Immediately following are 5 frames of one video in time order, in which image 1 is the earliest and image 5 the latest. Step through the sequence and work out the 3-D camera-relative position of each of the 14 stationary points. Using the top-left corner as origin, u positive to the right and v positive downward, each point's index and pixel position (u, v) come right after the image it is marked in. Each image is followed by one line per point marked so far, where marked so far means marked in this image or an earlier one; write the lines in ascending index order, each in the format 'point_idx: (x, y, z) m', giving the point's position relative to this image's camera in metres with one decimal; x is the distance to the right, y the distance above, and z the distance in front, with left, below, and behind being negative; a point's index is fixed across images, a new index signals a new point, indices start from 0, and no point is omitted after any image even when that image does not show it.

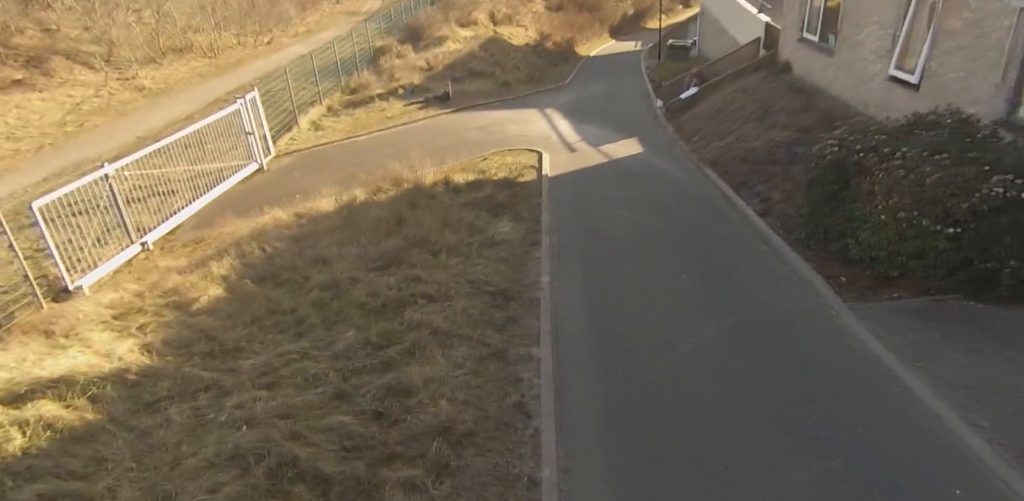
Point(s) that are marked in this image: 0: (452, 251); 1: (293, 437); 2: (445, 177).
0: (-0.8, 0.0, +8.4) m
1: (-1.5, -1.3, +4.7) m
2: (-1.2, +1.3, +11.9) m
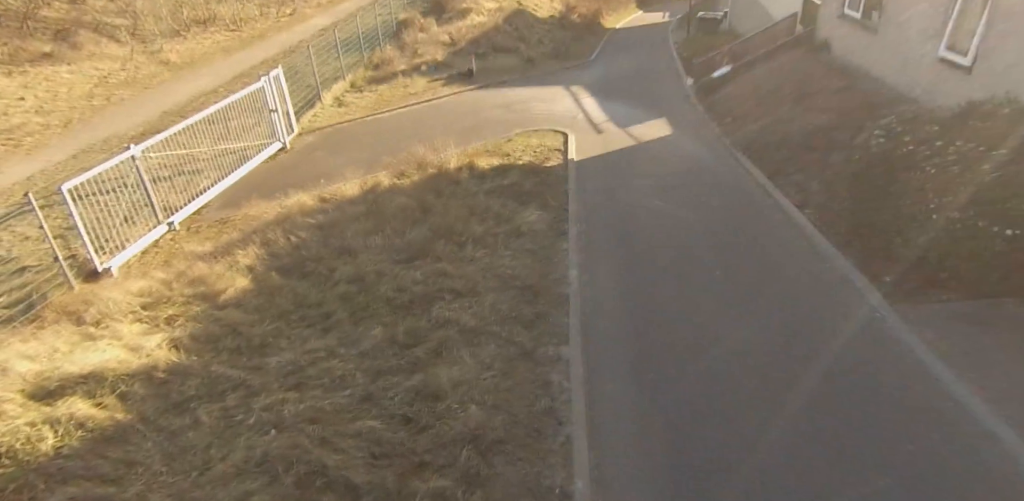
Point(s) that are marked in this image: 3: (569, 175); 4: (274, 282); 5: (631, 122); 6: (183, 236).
0: (-0.4, +0.1, +8.3) m
1: (-1.3, -1.3, +4.6) m
2: (-0.7, +1.6, +11.7) m
3: (+0.9, +1.3, +11.1) m
4: (-2.6, -0.3, +7.2) m
5: (+2.6, +2.8, +14.4) m
6: (-6.0, +0.3, +12.2) m
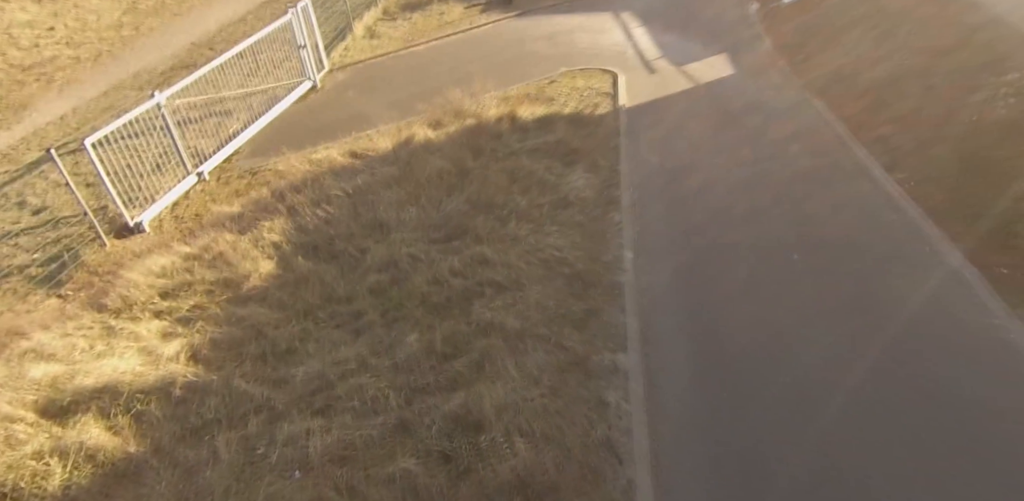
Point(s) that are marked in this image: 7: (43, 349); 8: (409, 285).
0: (+0.1, +0.4, +7.5) m
1: (-1.0, -1.5, +4.1) m
2: (0.0, +2.3, +10.8) m
3: (+1.6, +1.9, +10.1) m
4: (-2.1, -0.2, +6.6) m
5: (+3.4, +3.8, +13.1) m
6: (-5.2, +1.1, +11.7) m
7: (-4.1, -0.9, +5.9) m
8: (-1.0, -0.3, +6.2) m
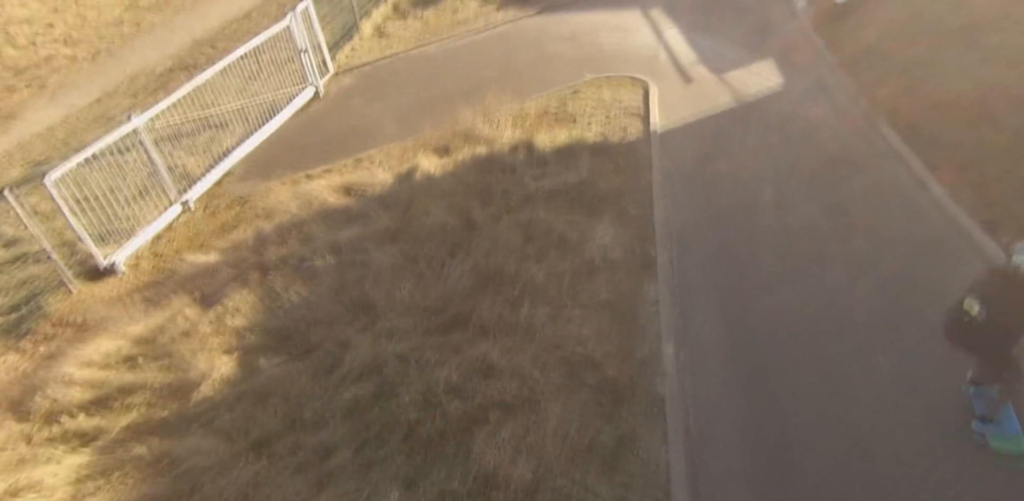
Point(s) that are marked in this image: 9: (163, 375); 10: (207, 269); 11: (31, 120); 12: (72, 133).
0: (+0.2, -0.4, +6.1) m
1: (-1.0, -2.3, +2.9) m
2: (+0.2, +1.6, +9.4) m
3: (+1.8, +1.2, +8.6) m
4: (-2.0, -1.0, +5.3) m
5: (+3.7, +3.2, +11.5) m
6: (-5.0, +0.5, +10.5) m
7: (-4.1, -1.7, +4.7) m
8: (-0.9, -1.1, +4.9) m
9: (-2.9, -1.0, +5.6) m
10: (-3.5, -0.3, +7.5) m
11: (-10.9, +2.7, +14.9) m
12: (-9.6, +2.4, +14.4) m
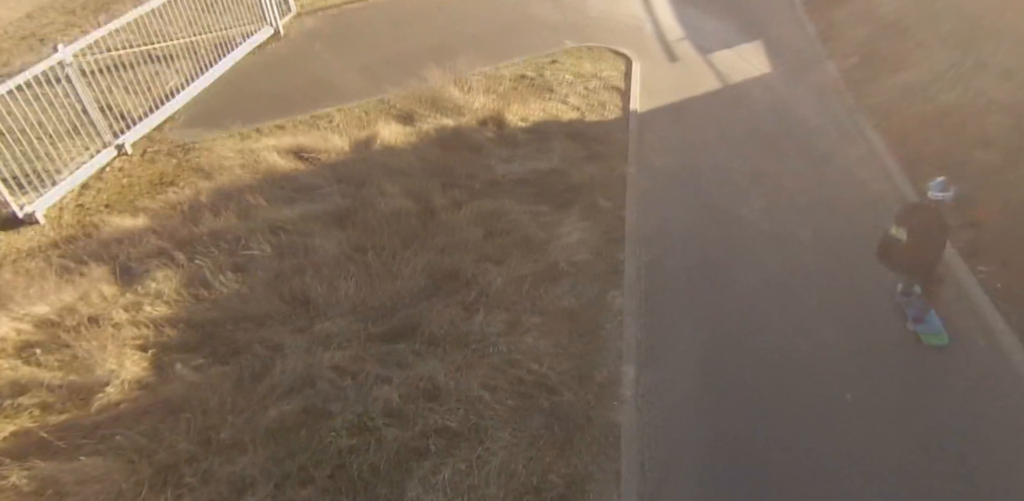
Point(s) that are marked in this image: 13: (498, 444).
0: (-0.1, -0.4, +5.6) m
1: (-1.3, -2.5, +2.4) m
2: (-0.2, +1.8, +8.6) m
3: (+1.4, +1.2, +8.1) m
4: (-2.3, -0.9, +4.7) m
5: (+3.3, +3.3, +10.9) m
6: (-5.5, +1.1, +9.6) m
7: (-4.4, -1.5, +4.0) m
8: (-1.2, -1.2, +4.3) m
9: (-3.3, -0.9, +4.9) m
10: (-3.9, 0.0, +6.7) m
11: (-11.4, +4.1, +13.5) m
12: (-10.1, +3.7, +13.0) m
13: (-0.1, -1.3, +4.3) m
